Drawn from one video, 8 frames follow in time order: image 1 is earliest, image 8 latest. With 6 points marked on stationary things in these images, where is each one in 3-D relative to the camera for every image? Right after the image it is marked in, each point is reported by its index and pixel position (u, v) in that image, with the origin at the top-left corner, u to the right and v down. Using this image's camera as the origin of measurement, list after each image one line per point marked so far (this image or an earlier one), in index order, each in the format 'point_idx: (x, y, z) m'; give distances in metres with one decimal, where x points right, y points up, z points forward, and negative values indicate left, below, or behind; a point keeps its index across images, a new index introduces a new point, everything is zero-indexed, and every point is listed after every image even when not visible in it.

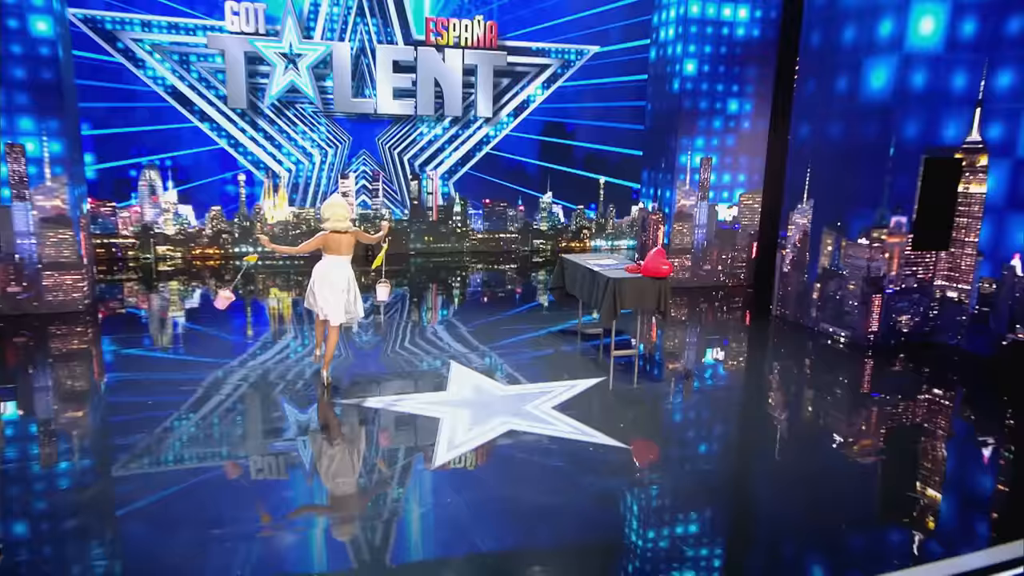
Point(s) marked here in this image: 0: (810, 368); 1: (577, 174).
0: (+1.9, -0.5, +3.9) m
1: (+0.6, +1.2, +6.5) m
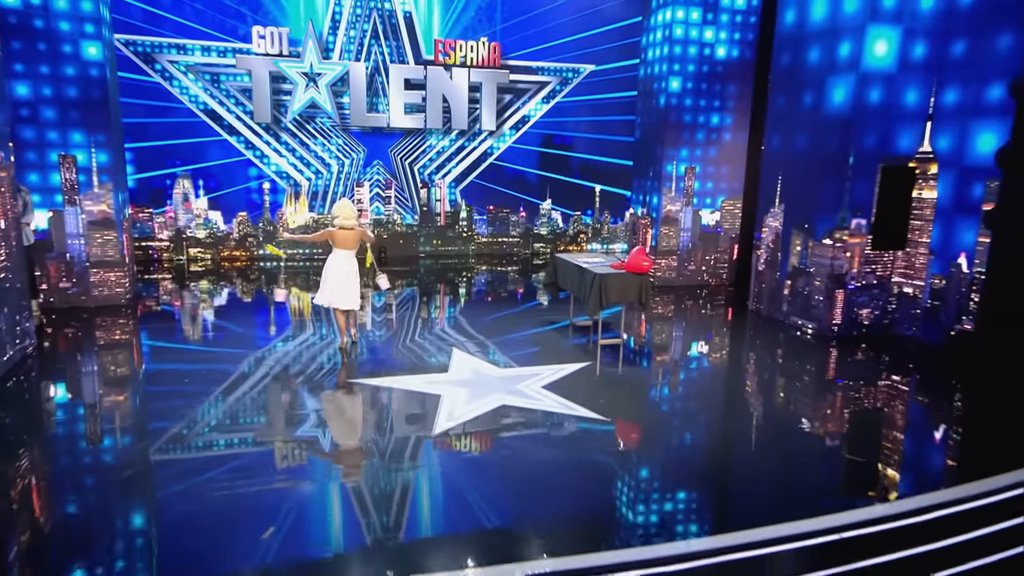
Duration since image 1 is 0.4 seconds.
0: (+1.9, -0.5, +4.3) m
1: (+0.6, +1.2, +6.9) m
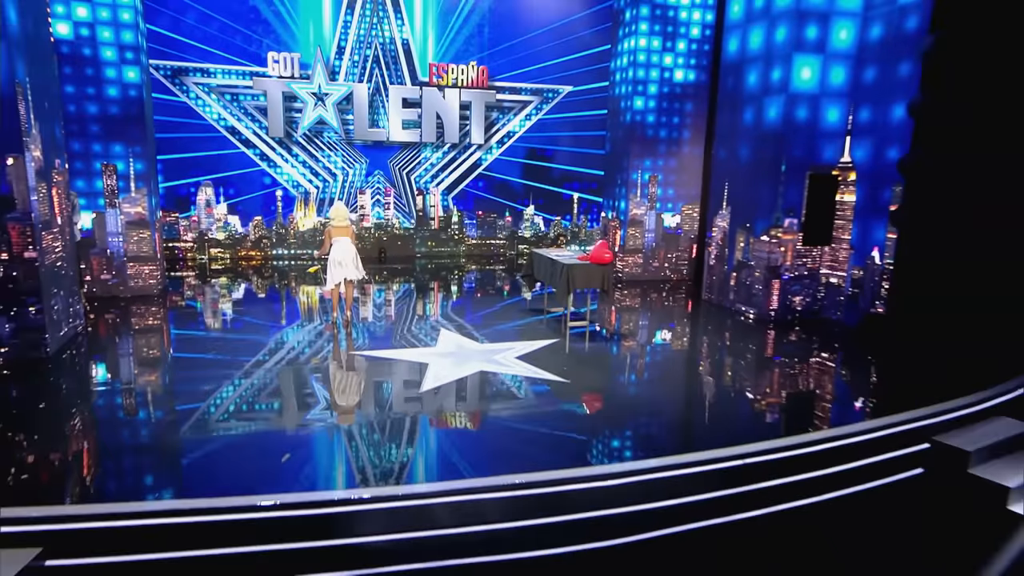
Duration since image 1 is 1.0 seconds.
0: (+1.7, -0.4, +5.0) m
1: (+0.5, +1.2, +7.6) m
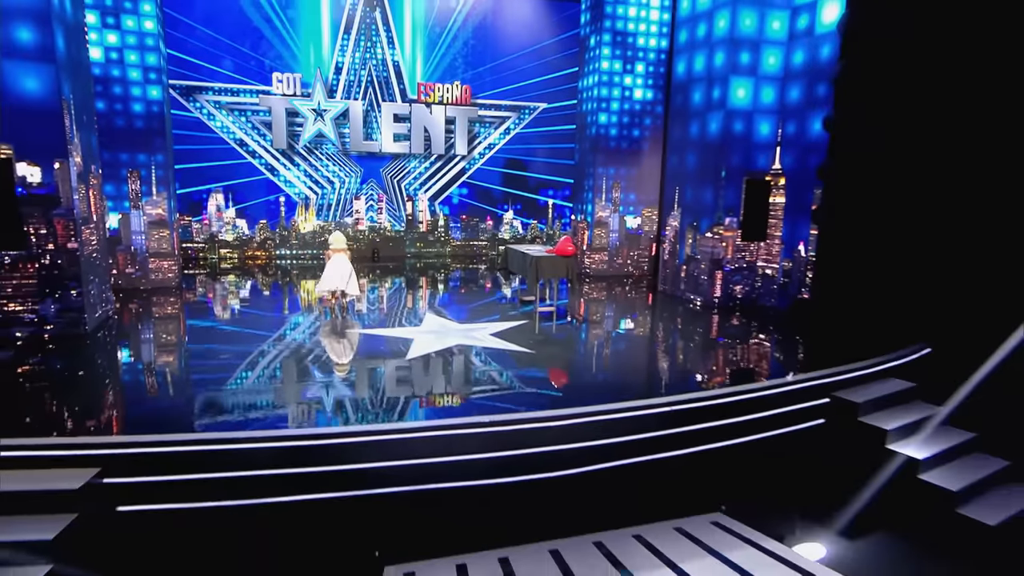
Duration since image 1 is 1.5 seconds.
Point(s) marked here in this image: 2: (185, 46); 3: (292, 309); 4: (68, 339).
0: (+1.5, -0.3, +5.7) m
1: (+0.2, +1.2, +8.3) m
2: (-3.7, +2.7, +7.0) m
3: (-2.2, -0.2, +6.2) m
4: (-3.3, -0.4, +4.7) m
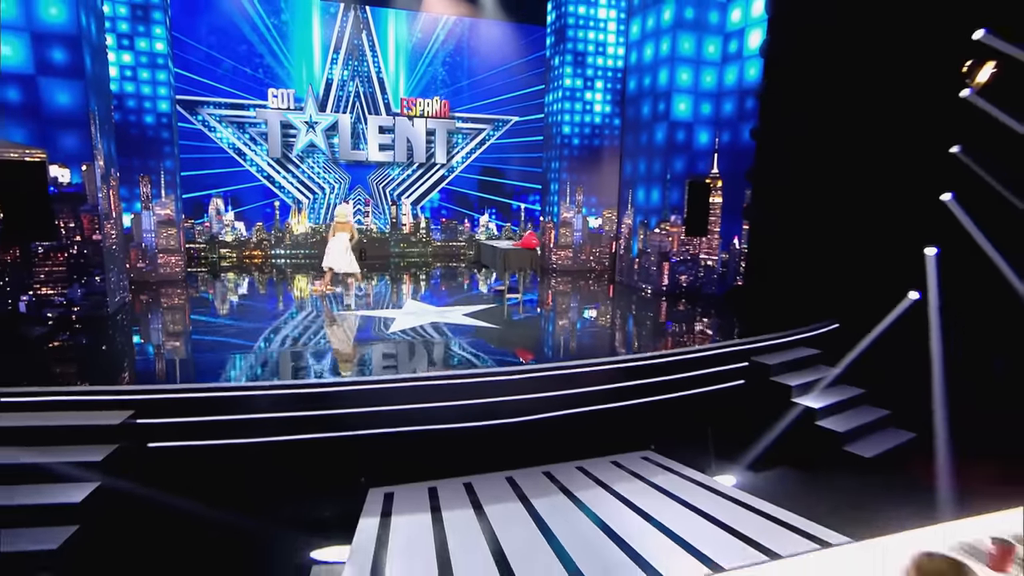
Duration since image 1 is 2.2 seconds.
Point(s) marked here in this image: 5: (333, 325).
0: (+1.3, -0.2, +6.4) m
1: (-0.1, +1.3, +9.1) m
2: (-4.0, +2.7, +7.7) m
3: (-2.5, -0.1, +6.8) m
4: (-3.6, -0.3, +5.3) m
5: (-1.7, -0.3, +5.9) m
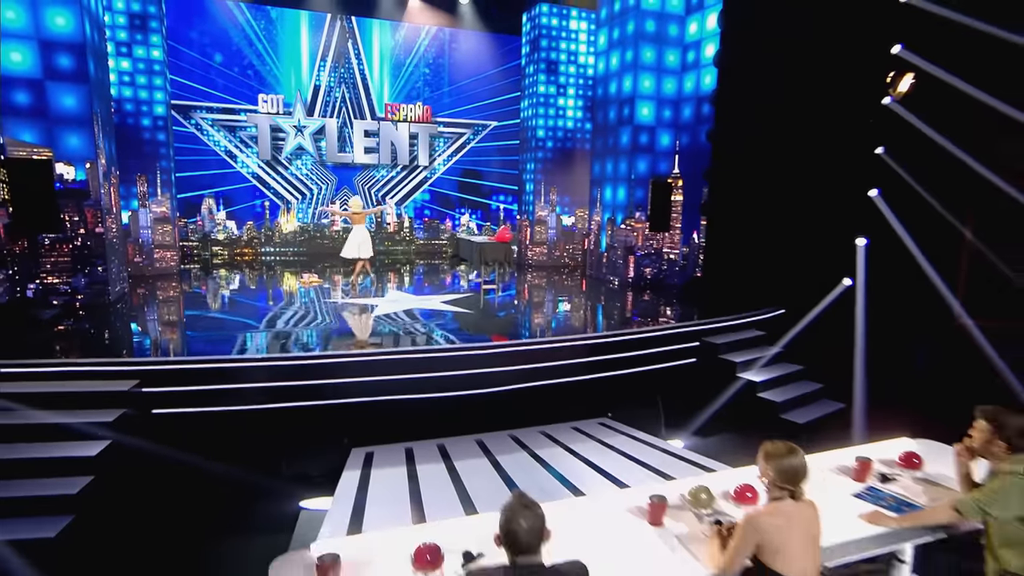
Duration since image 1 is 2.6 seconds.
0: (+1.0, -0.1, +6.8) m
1: (-0.4, +1.3, +9.5) m
2: (-4.3, +2.8, +8.1) m
3: (-2.7, -0.1, +7.2) m
4: (-3.8, -0.2, +5.7) m
5: (-1.9, -0.3, +6.3) m
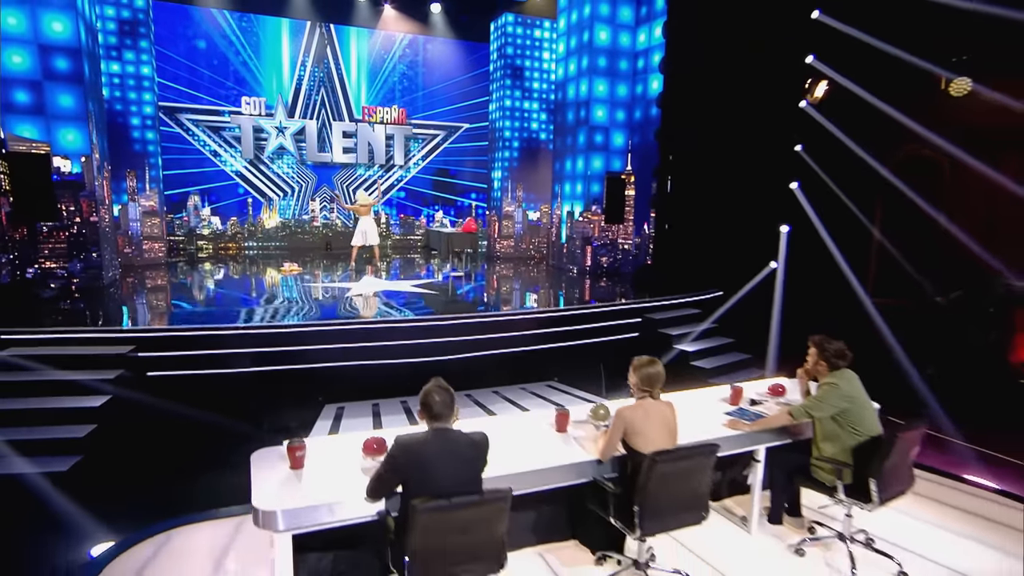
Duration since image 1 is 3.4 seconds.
0: (+0.6, 0.0, +7.4) m
1: (-0.9, +1.4, +10.1) m
2: (-4.7, +2.9, +8.5) m
3: (-3.1, +0.1, +7.7) m
4: (-4.2, 0.0, +6.1) m
5: (-2.3, -0.1, +6.8) m
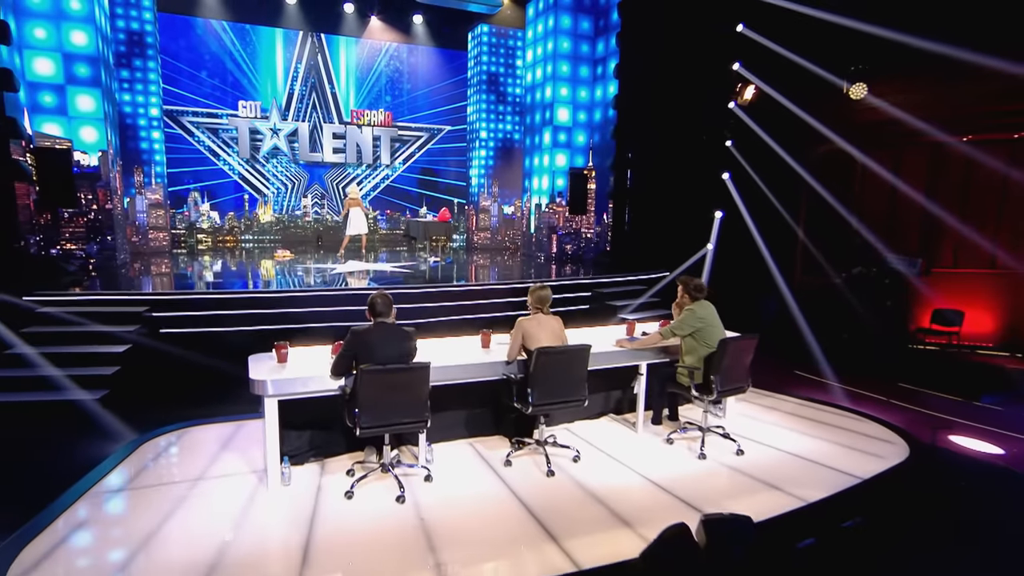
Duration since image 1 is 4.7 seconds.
0: (+0.2, +0.2, +8.2) m
1: (-1.3, +1.6, +10.9) m
2: (-5.1, +3.1, +9.3) m
3: (-3.5, +0.3, +8.5) m
4: (-4.5, +0.2, +6.9) m
5: (-2.7, +0.1, +7.6) m
